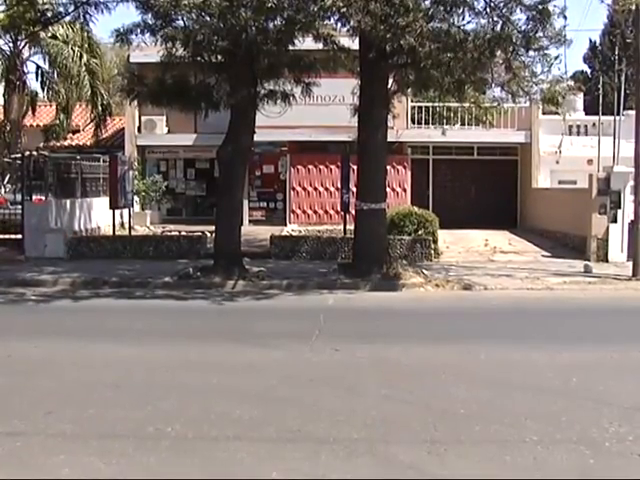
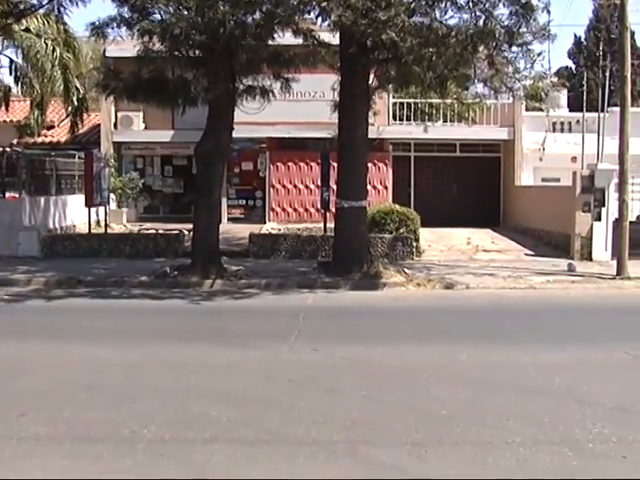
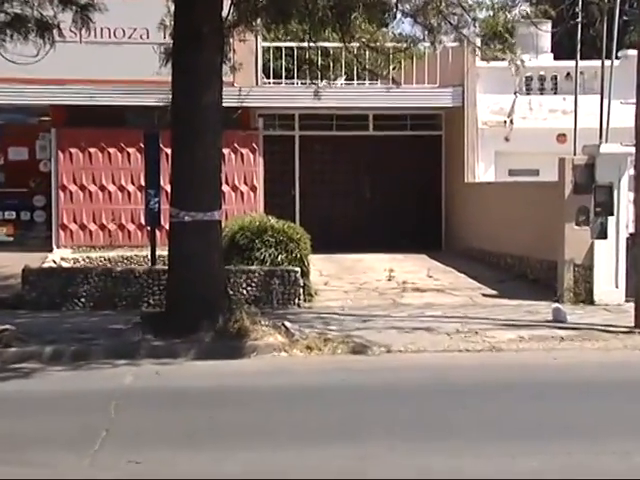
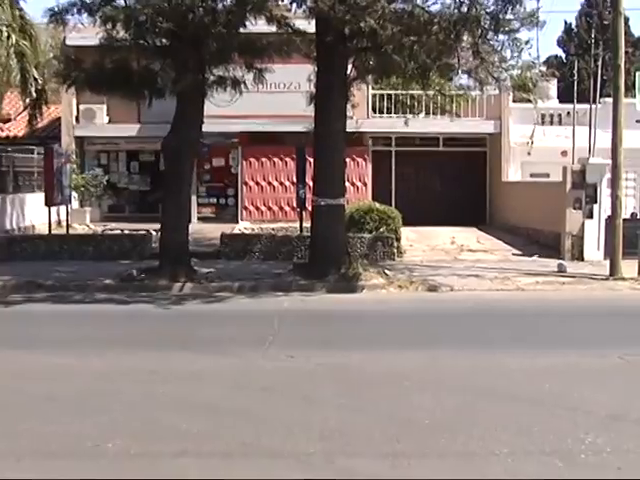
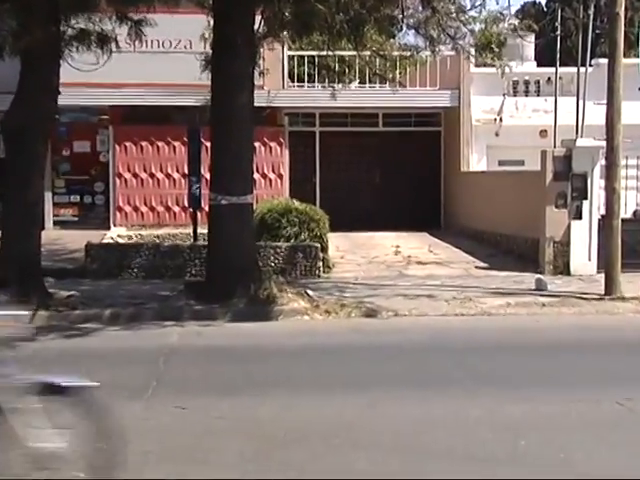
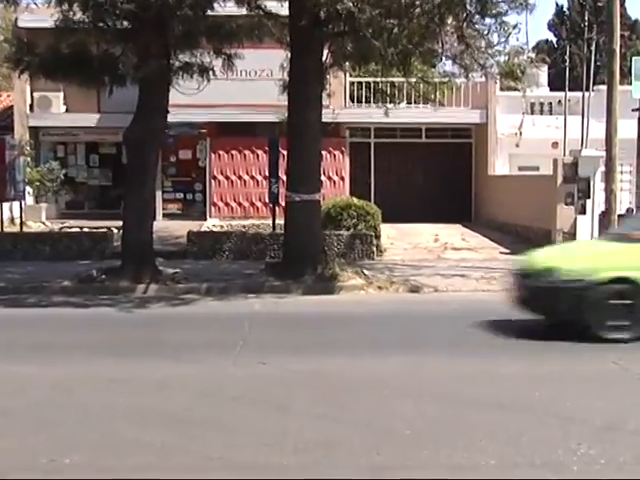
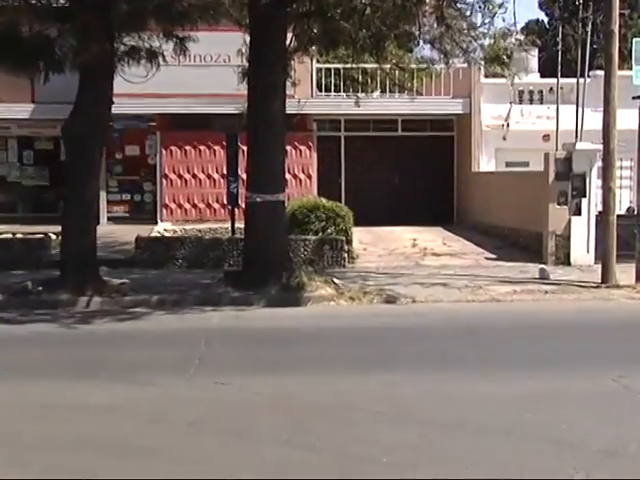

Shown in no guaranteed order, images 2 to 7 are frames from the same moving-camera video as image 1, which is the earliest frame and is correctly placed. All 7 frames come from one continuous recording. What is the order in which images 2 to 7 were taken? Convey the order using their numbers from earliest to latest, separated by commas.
2, 4, 6, 7, 5, 3
